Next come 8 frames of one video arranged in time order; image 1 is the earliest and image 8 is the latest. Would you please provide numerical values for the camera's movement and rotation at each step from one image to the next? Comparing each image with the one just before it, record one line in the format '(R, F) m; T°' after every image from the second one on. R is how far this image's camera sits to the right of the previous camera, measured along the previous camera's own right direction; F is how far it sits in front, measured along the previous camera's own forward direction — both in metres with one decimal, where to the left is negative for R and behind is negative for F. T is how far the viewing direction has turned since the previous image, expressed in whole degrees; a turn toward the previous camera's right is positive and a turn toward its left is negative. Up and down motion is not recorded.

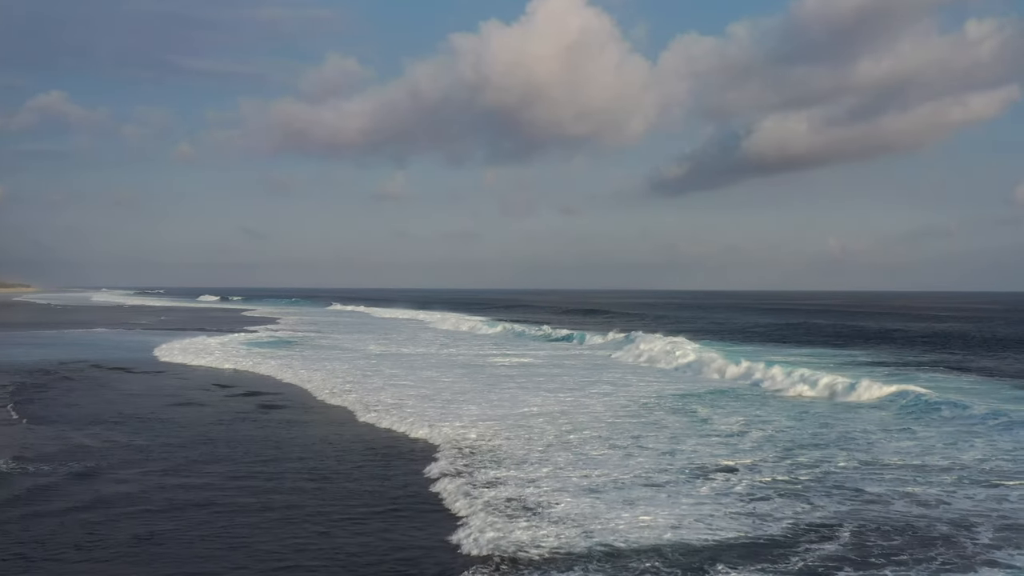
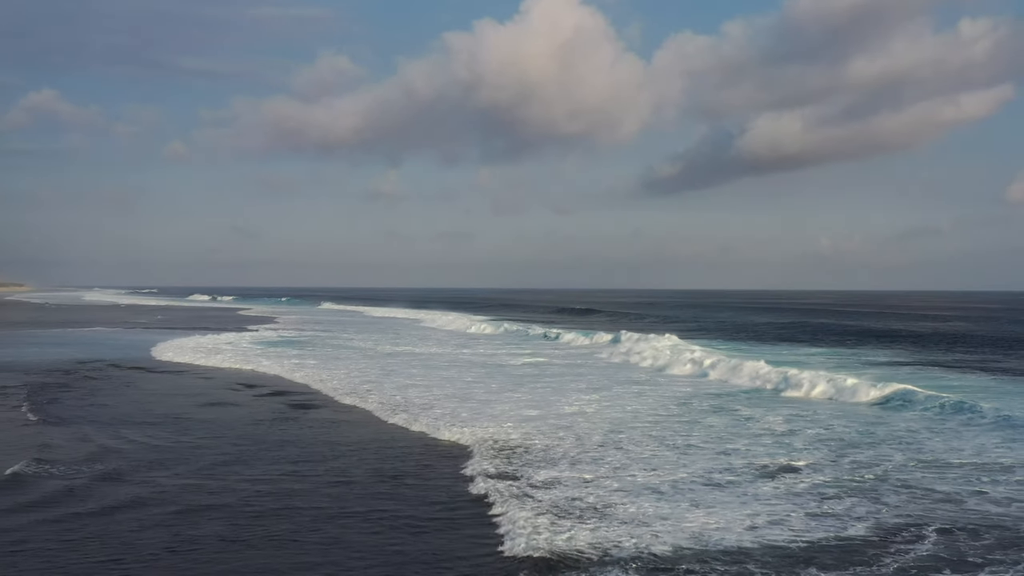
(-0.8, 0.0) m; 0°
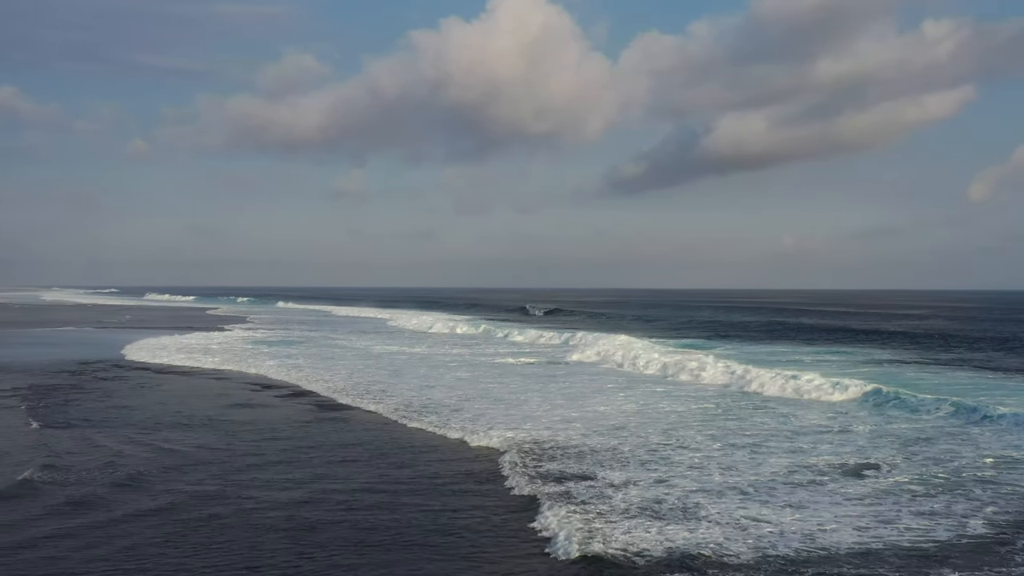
(-1.3, +0.1) m; +2°
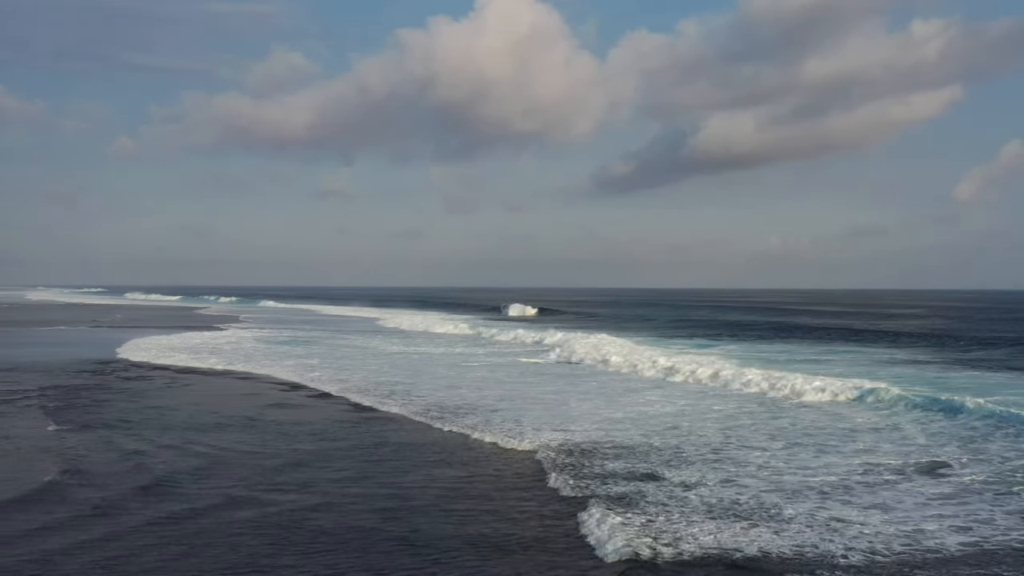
(-1.0, 0.0) m; 0°
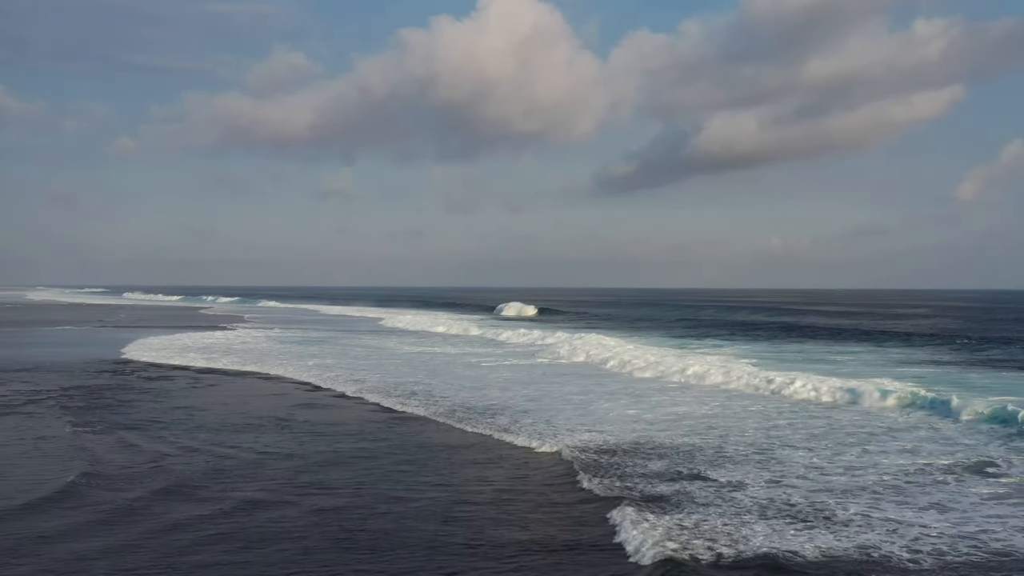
(-0.6, 0.0) m; 0°
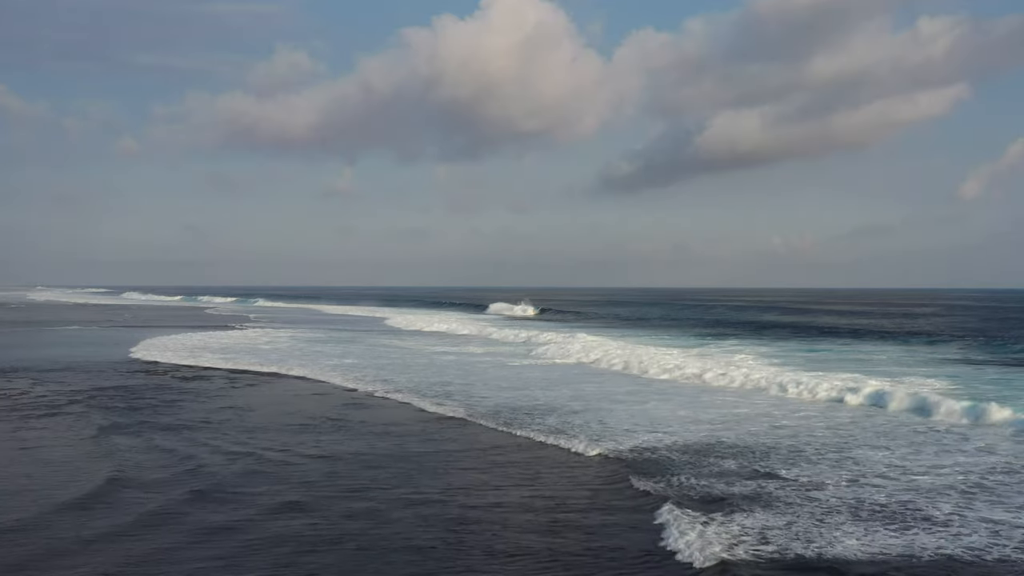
(-1.0, +0.1) m; -1°
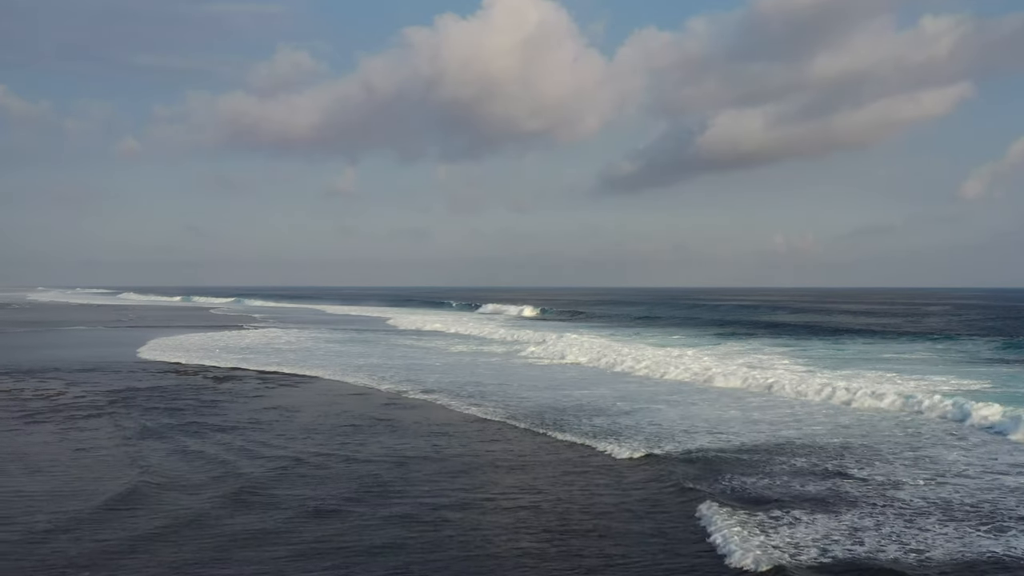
(-1.0, +0.1) m; 0°
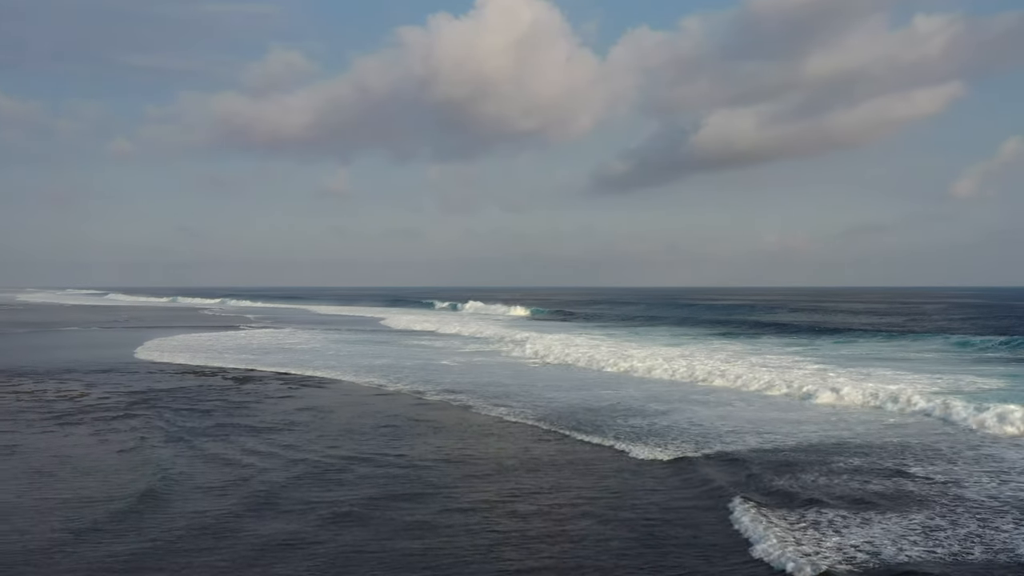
(-0.9, +0.1) m; 0°
